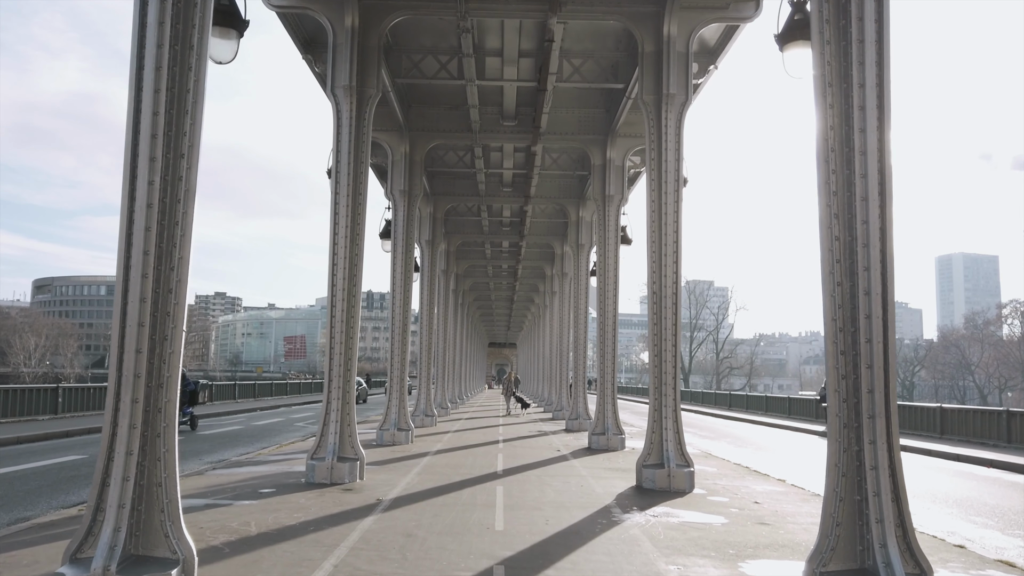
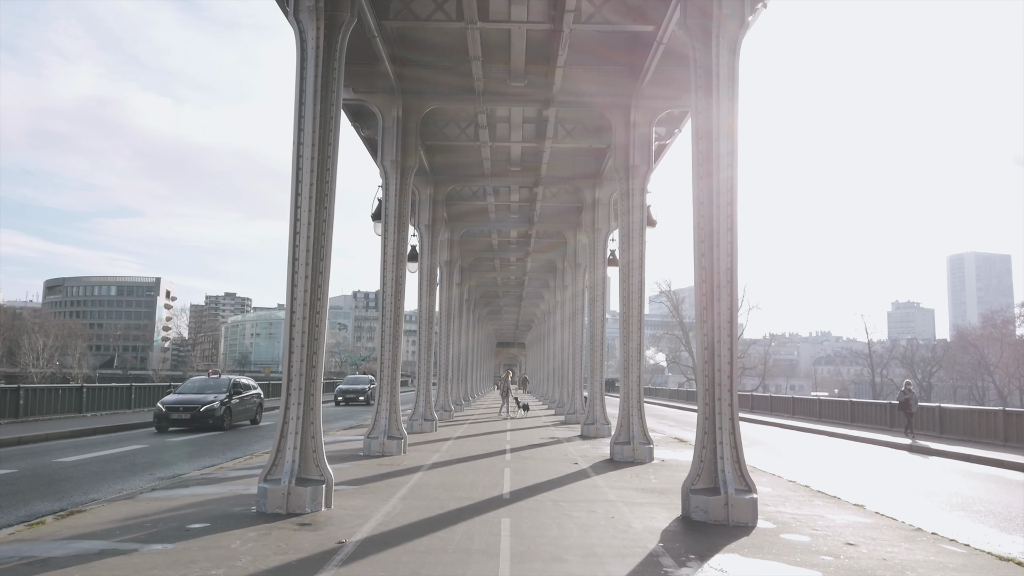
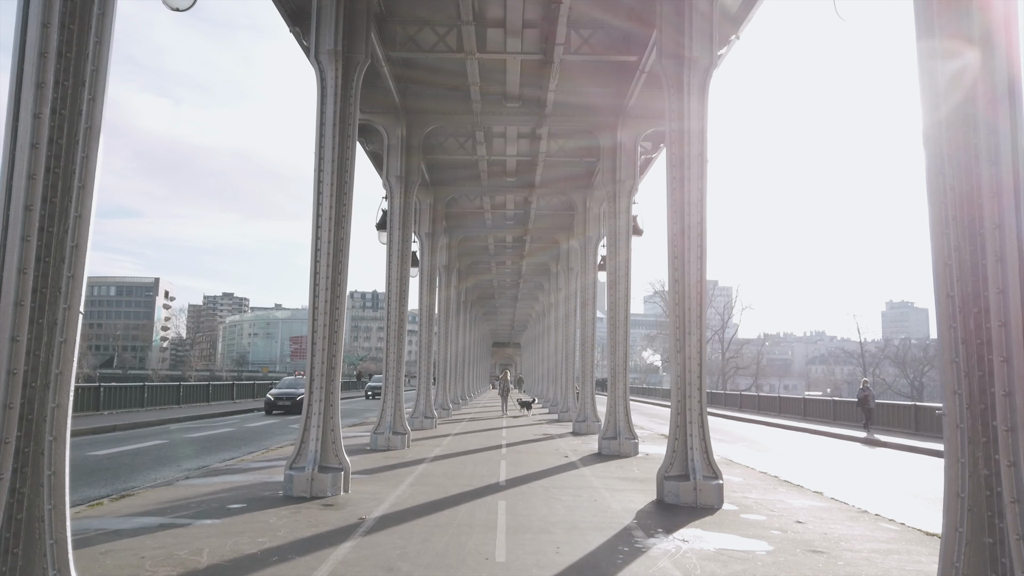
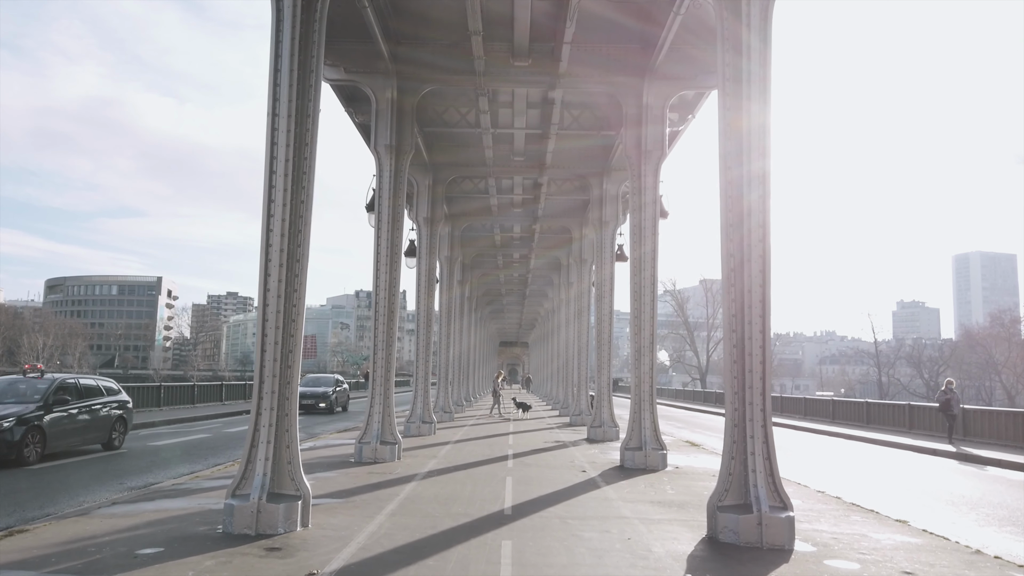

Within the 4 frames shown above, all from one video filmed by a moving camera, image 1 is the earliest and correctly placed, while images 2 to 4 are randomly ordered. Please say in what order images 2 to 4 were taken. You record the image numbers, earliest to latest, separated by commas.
3, 2, 4
